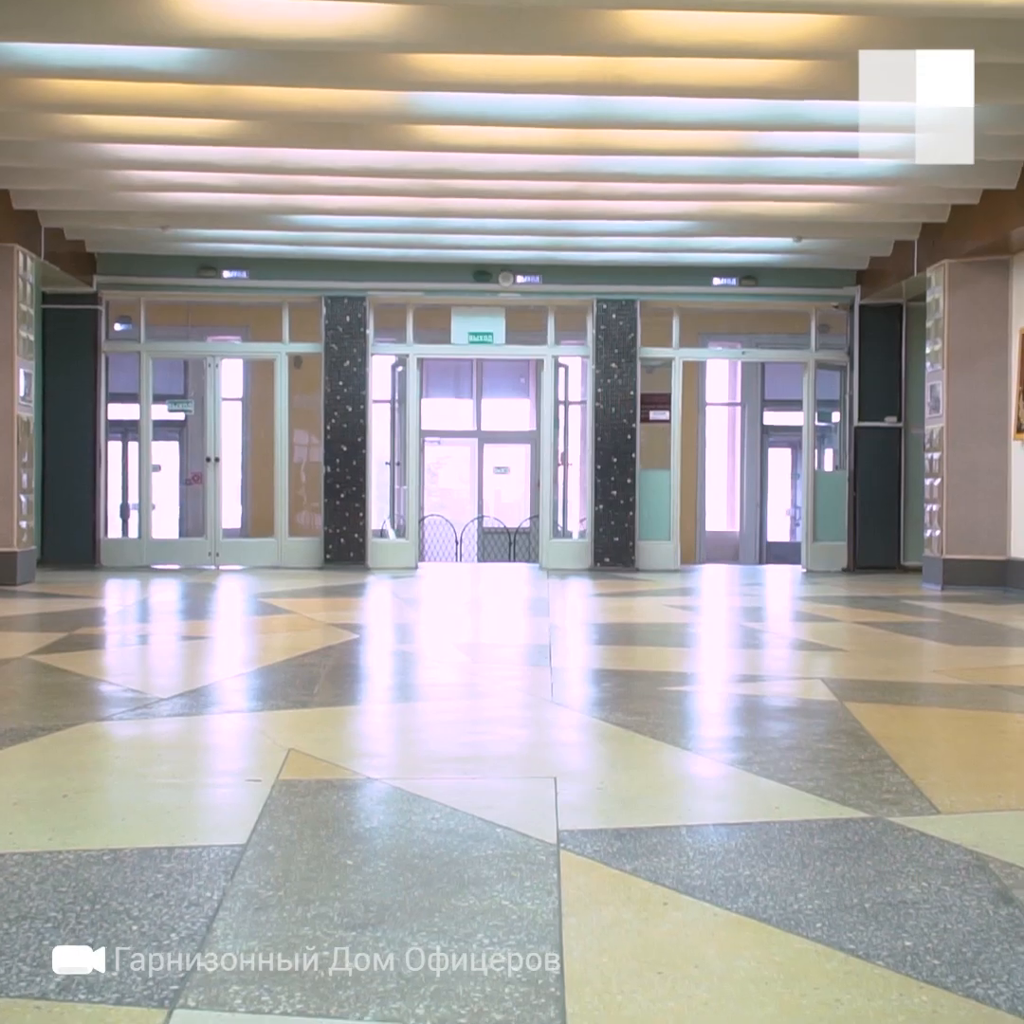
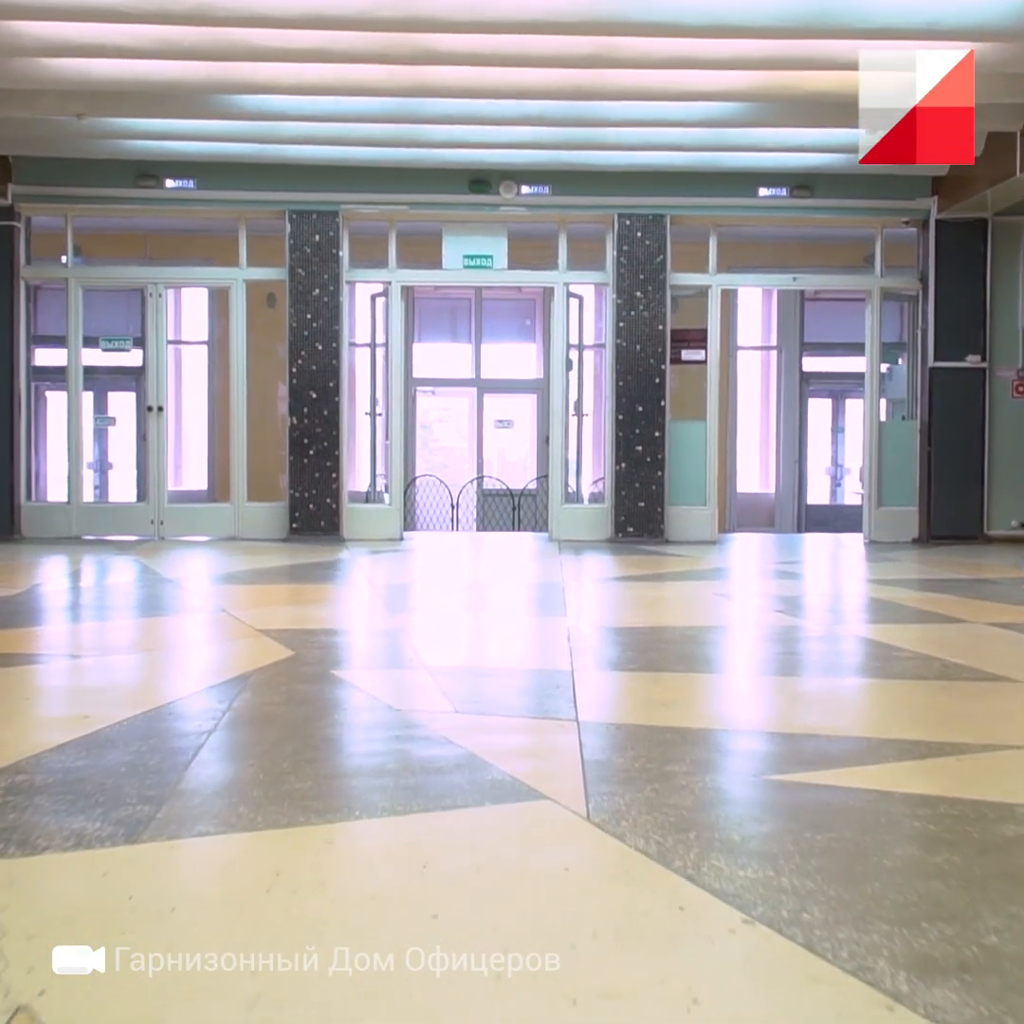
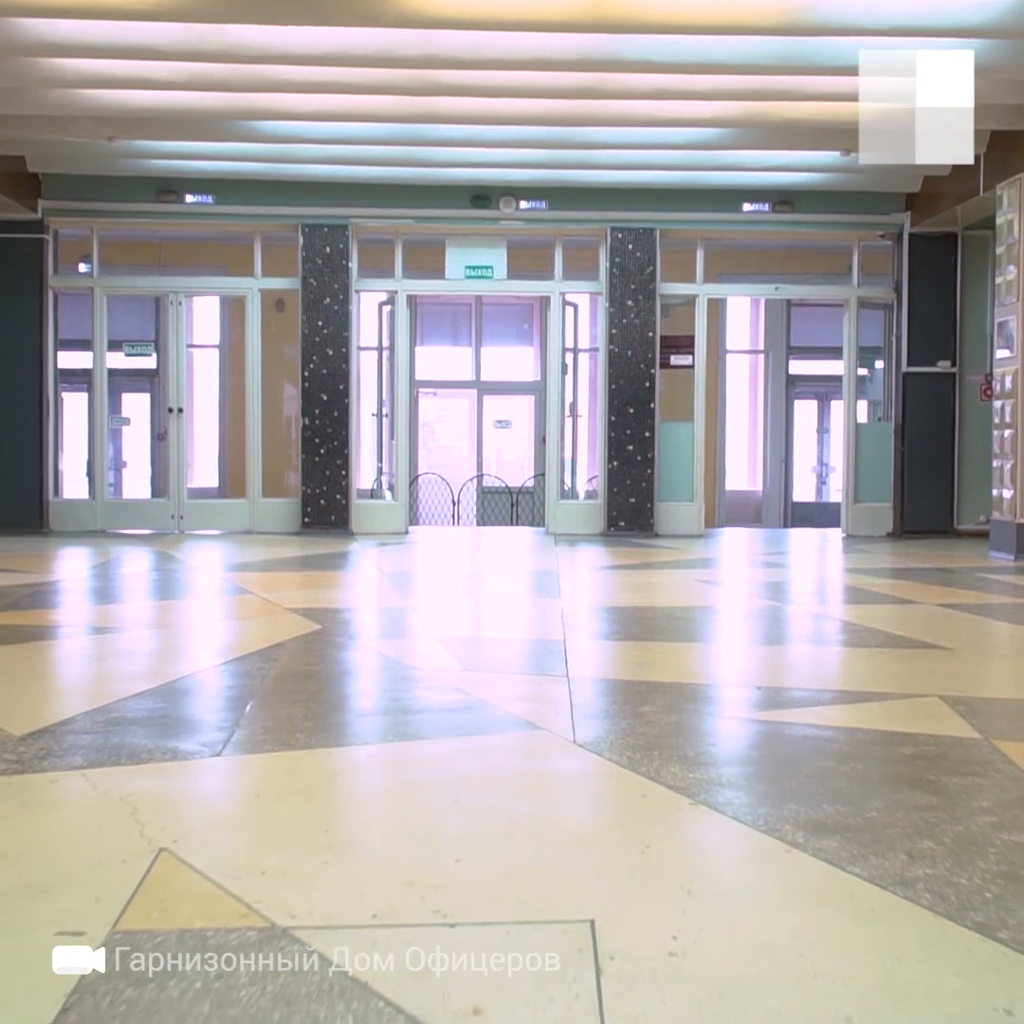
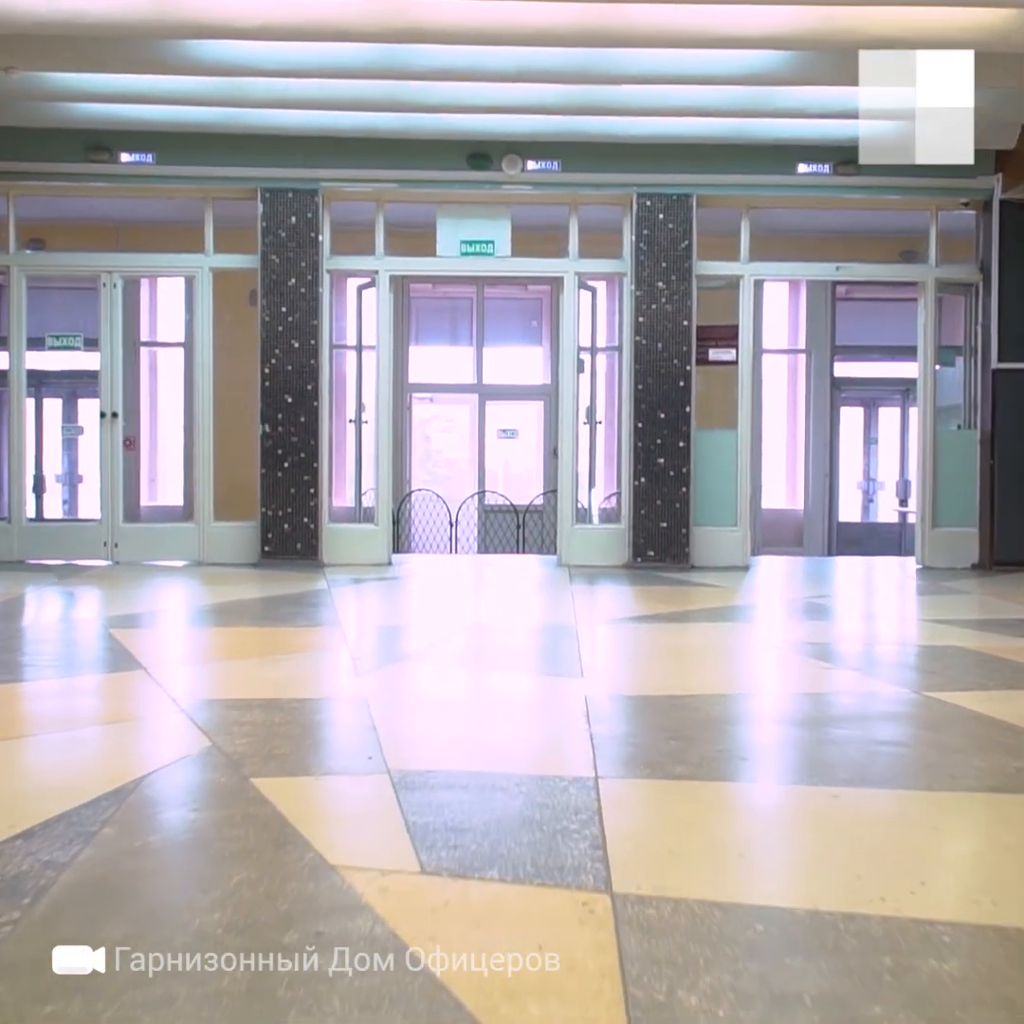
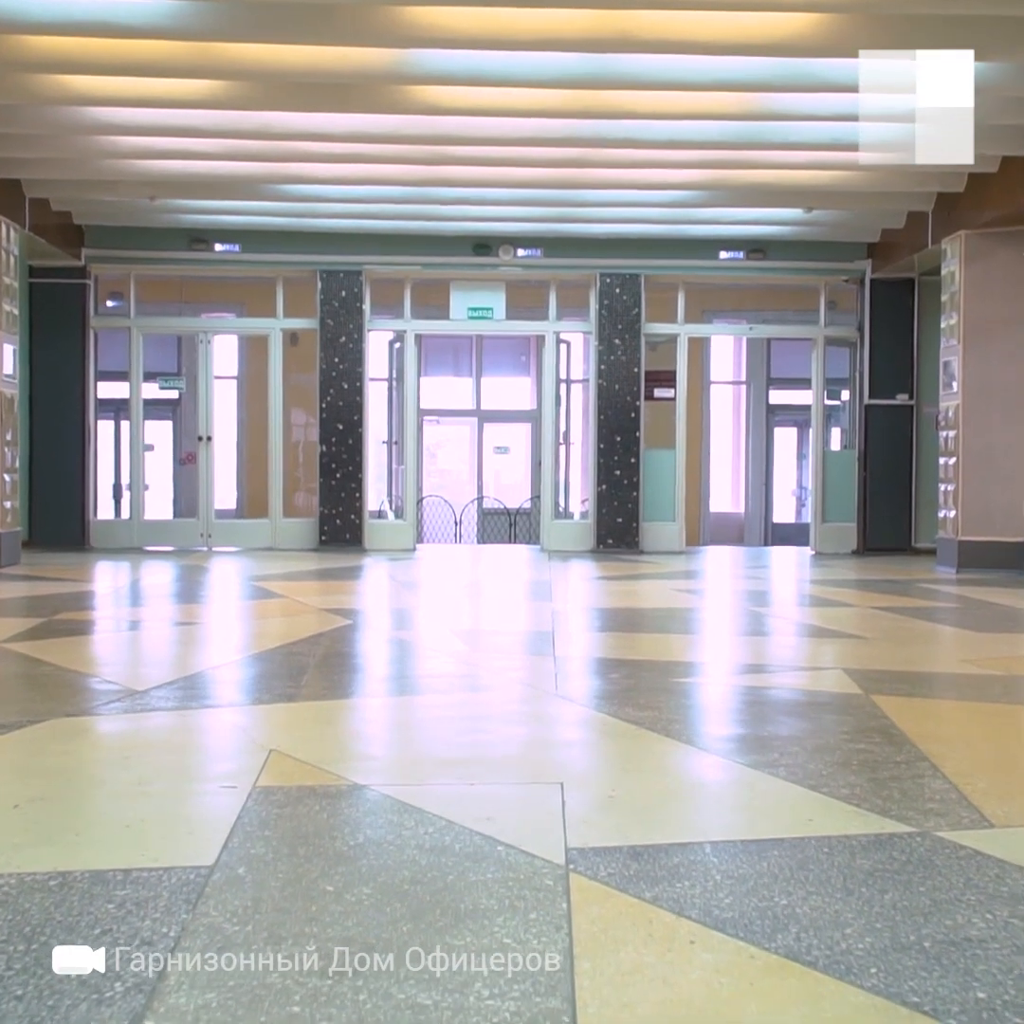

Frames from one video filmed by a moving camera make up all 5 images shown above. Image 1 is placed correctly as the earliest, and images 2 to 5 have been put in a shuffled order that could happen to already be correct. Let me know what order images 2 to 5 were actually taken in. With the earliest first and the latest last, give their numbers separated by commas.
5, 3, 2, 4
